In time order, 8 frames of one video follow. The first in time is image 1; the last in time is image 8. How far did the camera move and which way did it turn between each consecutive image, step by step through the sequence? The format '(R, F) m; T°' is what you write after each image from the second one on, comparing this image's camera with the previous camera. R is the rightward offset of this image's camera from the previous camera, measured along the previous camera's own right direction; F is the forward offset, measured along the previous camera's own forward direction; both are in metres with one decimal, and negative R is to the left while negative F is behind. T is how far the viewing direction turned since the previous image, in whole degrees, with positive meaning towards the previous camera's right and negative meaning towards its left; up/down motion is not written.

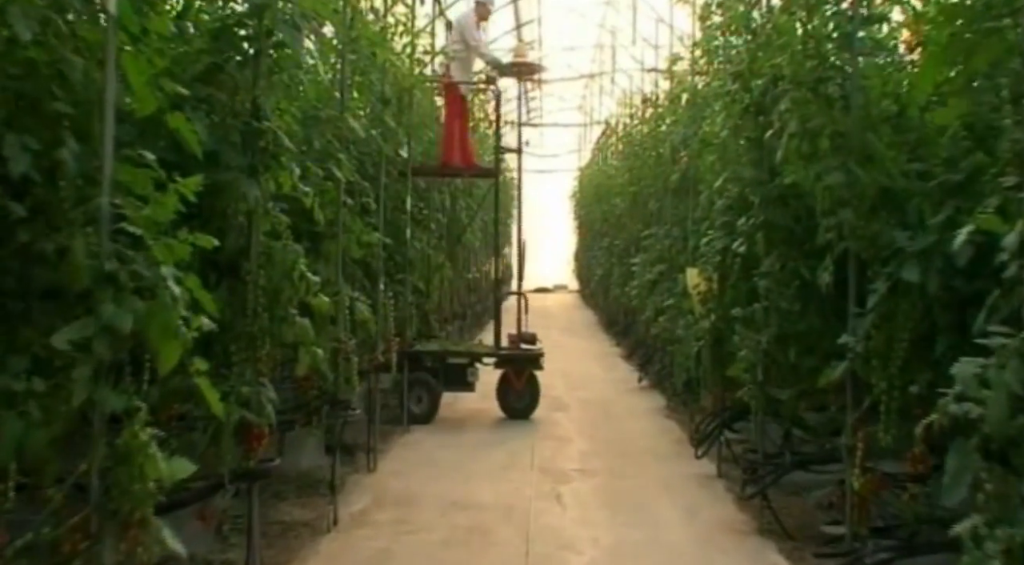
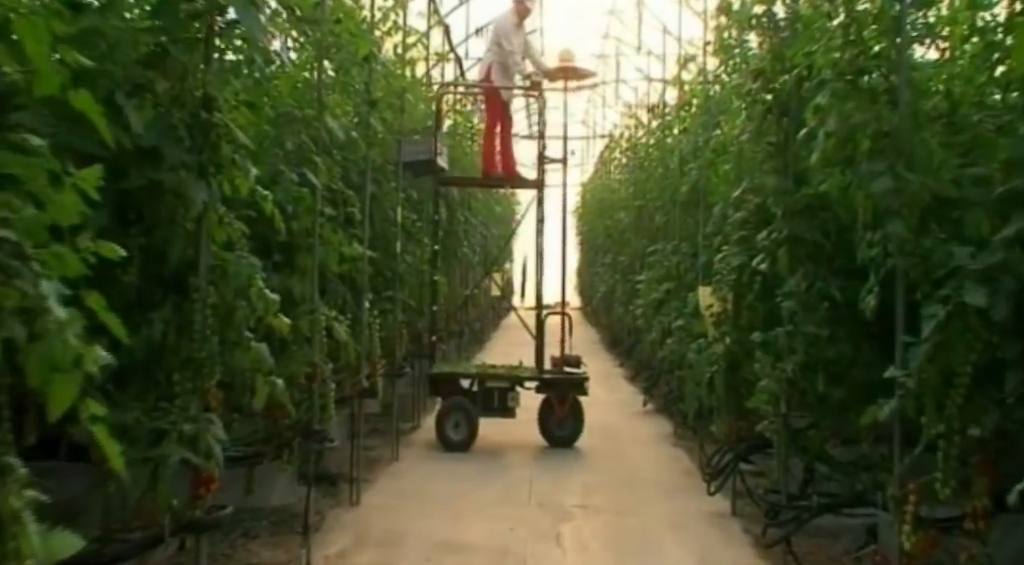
(0.0, +0.4) m; 0°
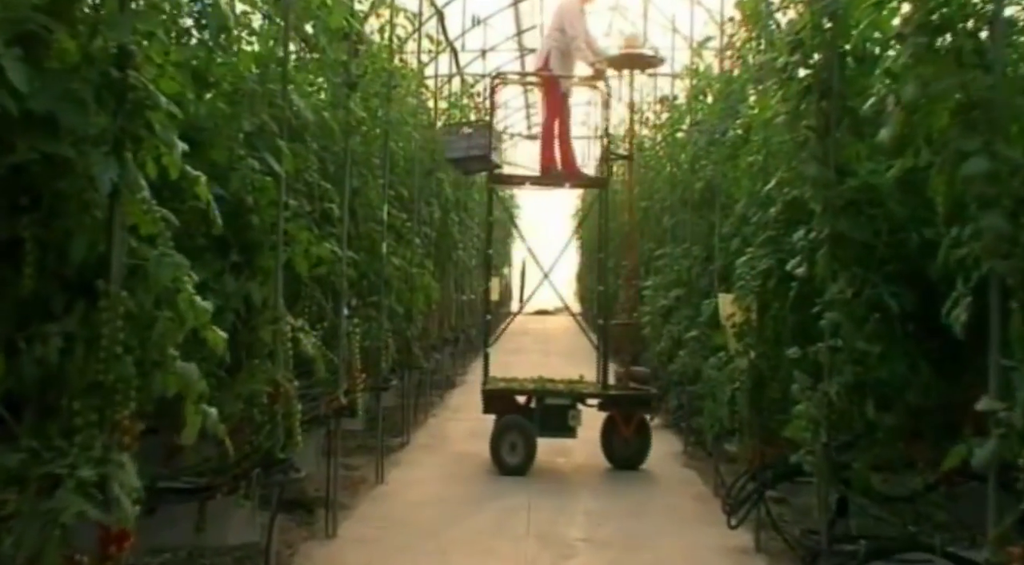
(0.0, +0.5) m; 0°
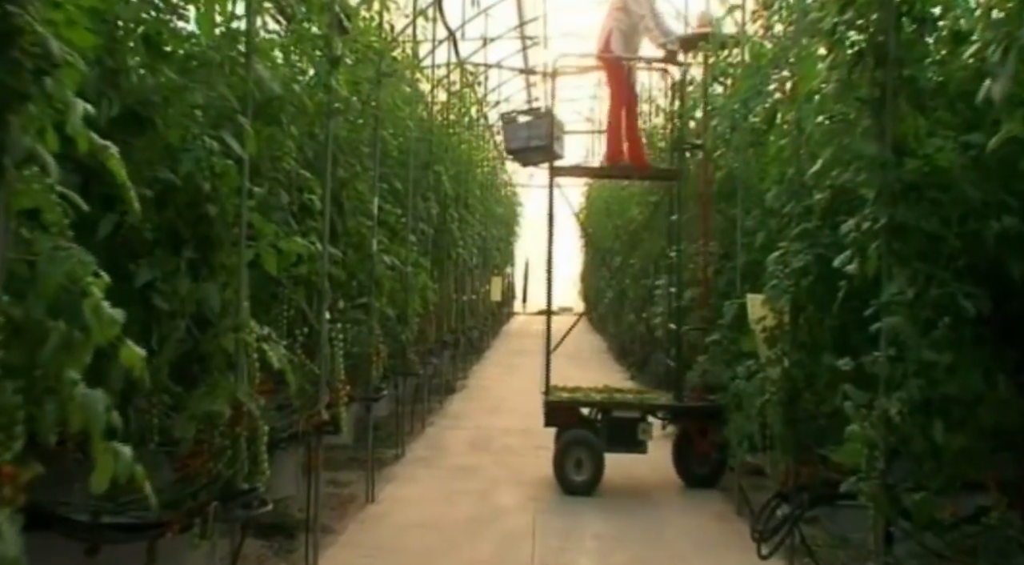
(0.0, +0.4) m; 0°
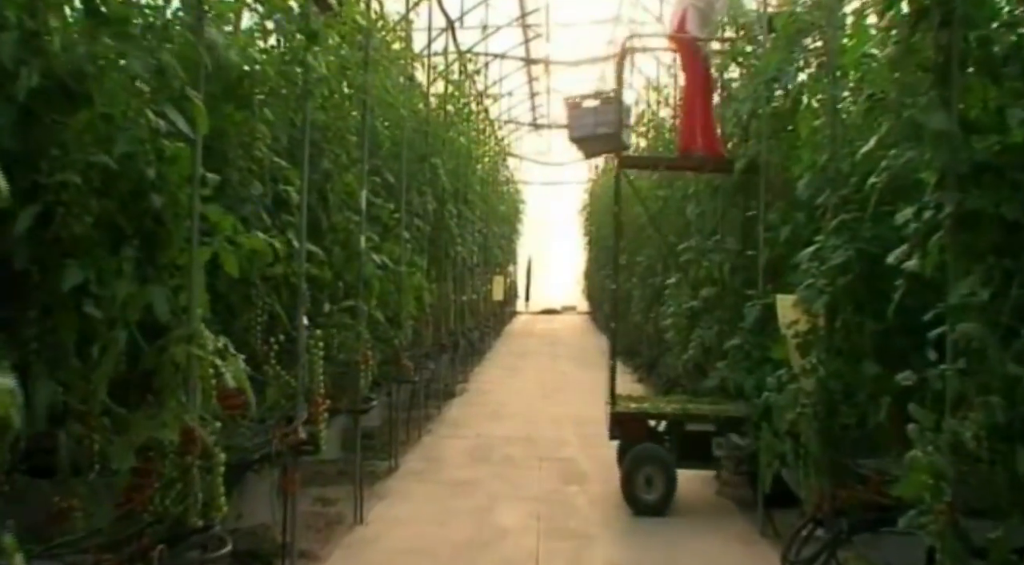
(0.0, +0.4) m; 0°
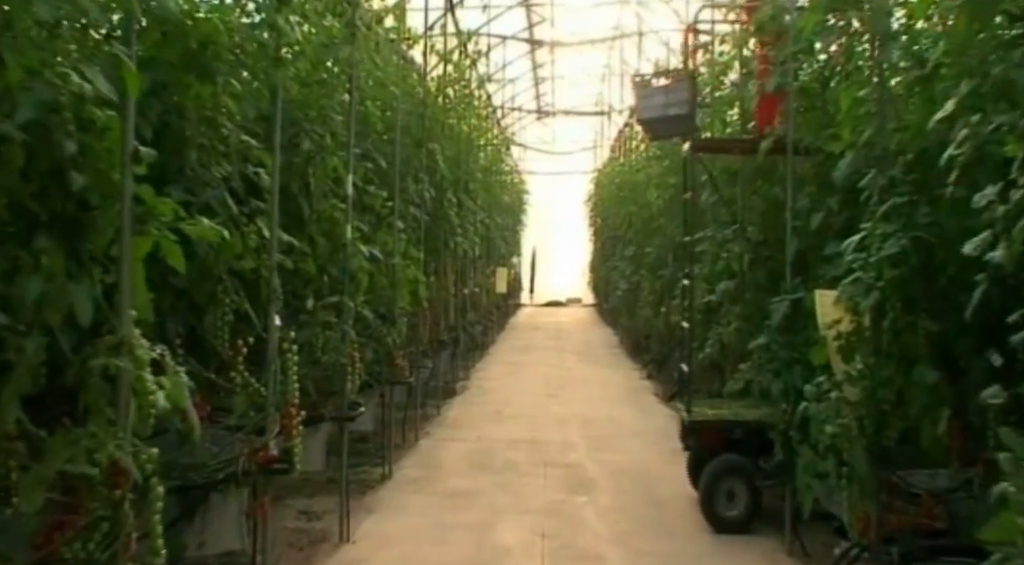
(0.0, +0.4) m; 0°
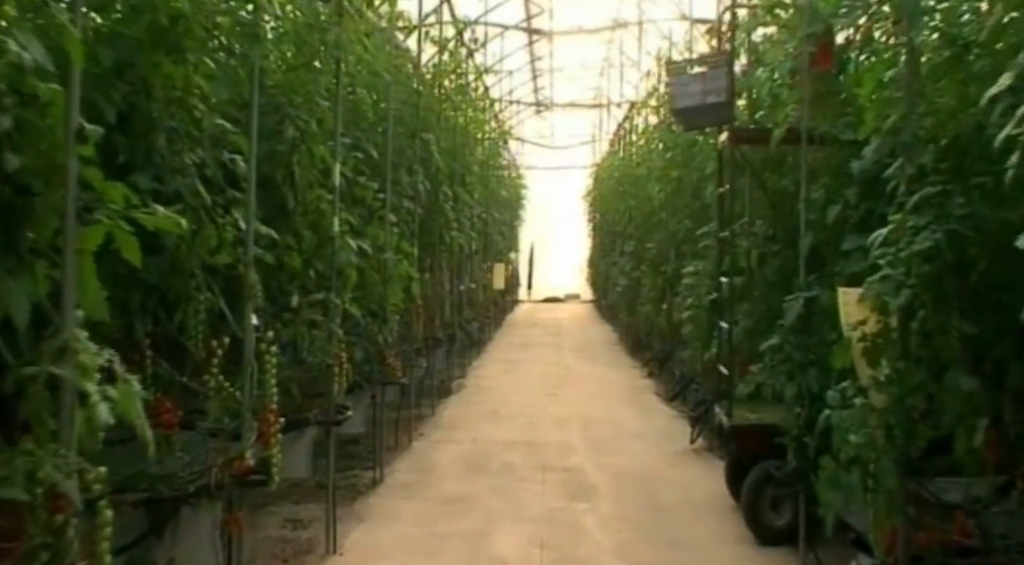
(0.0, +0.2) m; 0°
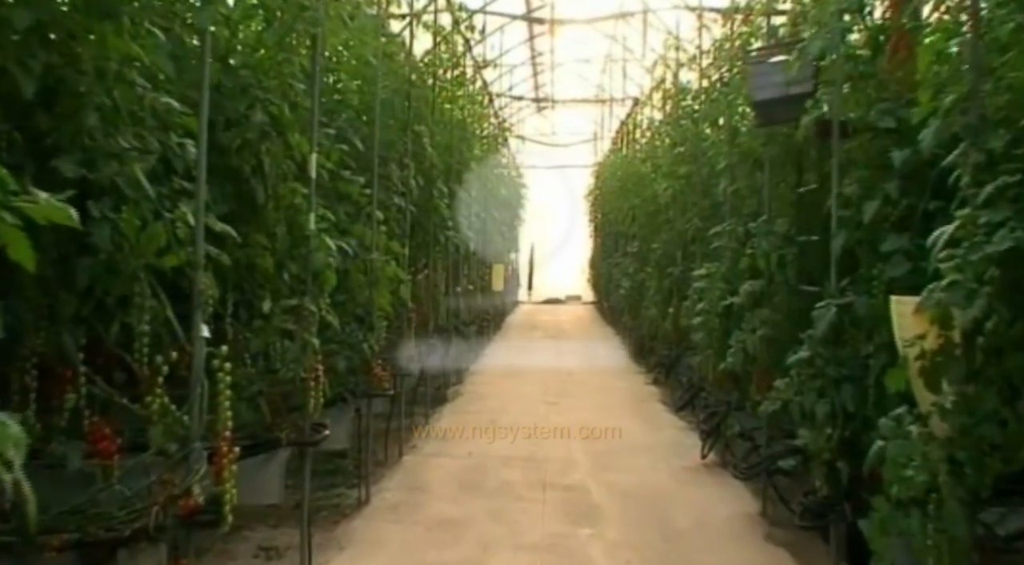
(0.0, +0.4) m; 0°
